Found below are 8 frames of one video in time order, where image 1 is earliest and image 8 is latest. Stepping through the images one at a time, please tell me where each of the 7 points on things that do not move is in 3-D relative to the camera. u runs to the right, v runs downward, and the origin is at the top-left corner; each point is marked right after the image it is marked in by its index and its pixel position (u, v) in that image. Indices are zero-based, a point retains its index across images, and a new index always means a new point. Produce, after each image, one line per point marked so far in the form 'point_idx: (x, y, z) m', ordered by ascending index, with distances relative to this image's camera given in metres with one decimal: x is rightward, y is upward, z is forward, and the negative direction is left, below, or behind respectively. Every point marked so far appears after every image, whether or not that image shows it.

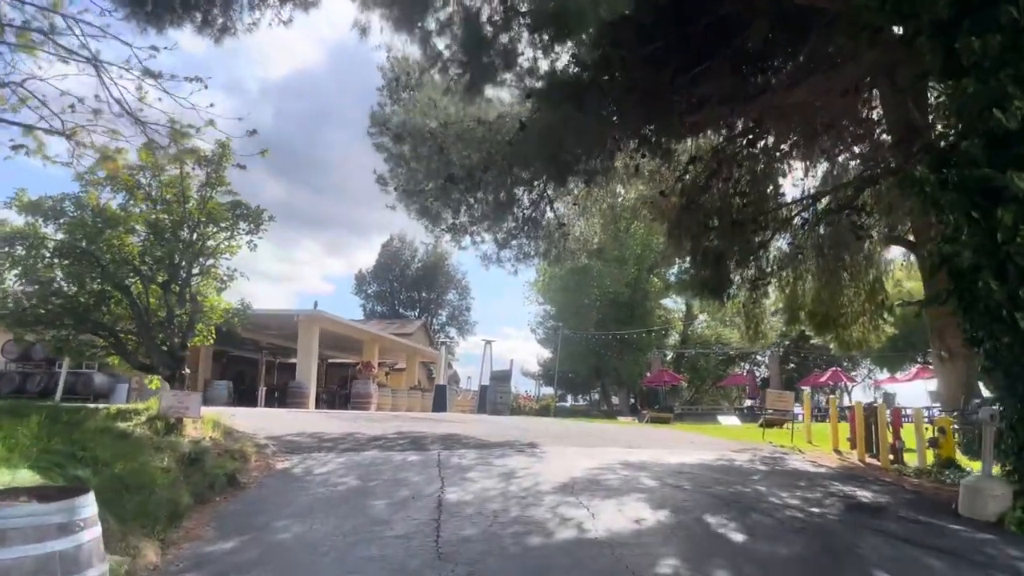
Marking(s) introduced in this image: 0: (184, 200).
0: (-4.1, +1.1, +10.3) m
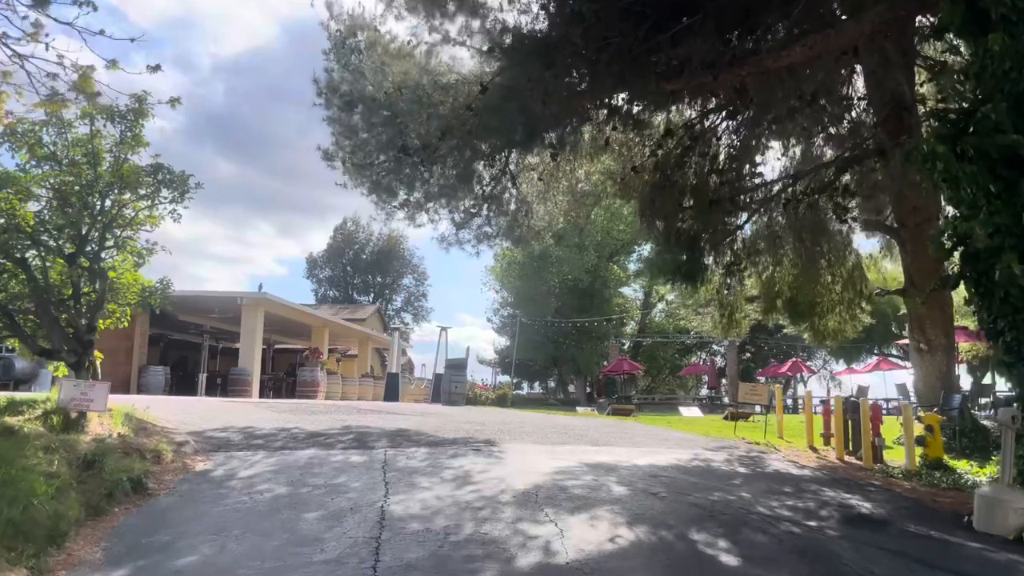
0: (-4.6, +1.4, +9.0) m
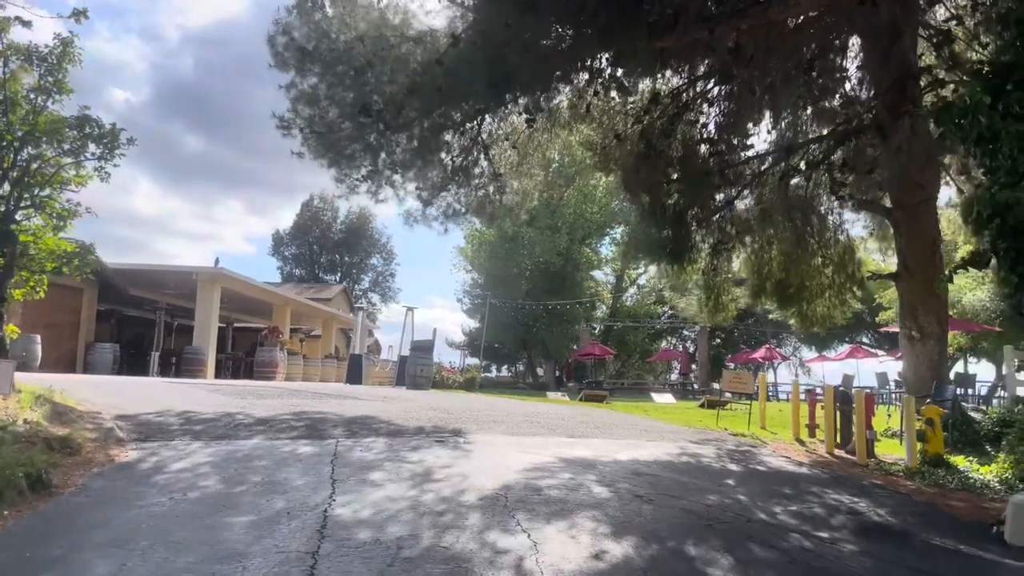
0: (-4.9, +1.7, +7.9) m
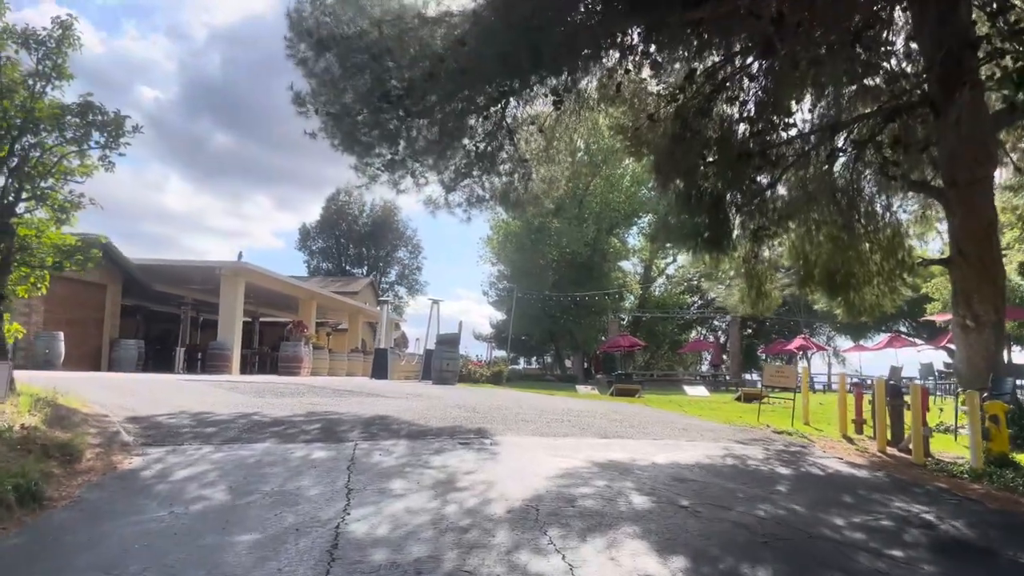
0: (-4.6, +1.7, +7.4) m
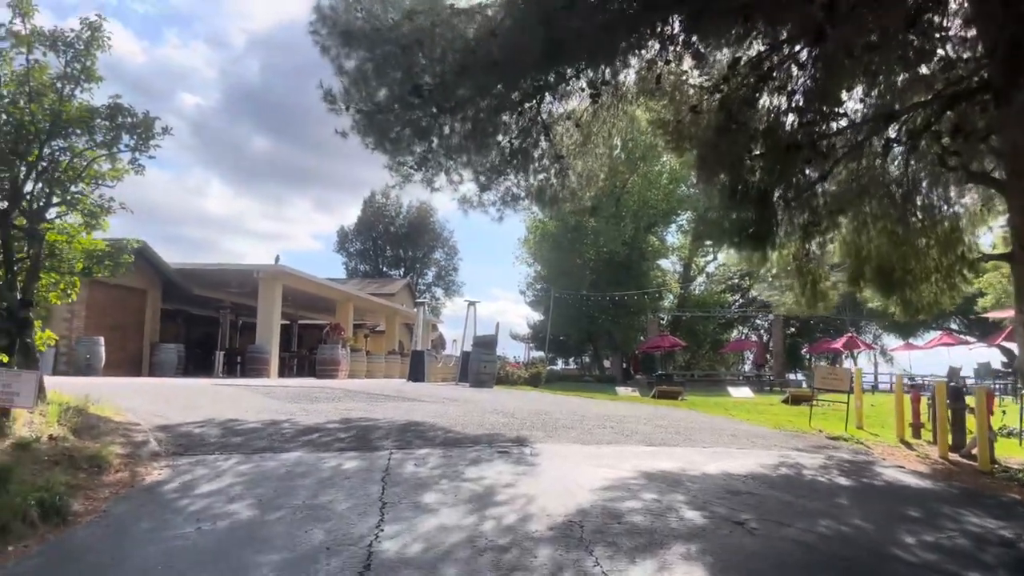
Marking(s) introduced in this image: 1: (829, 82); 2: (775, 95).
0: (-4.3, +1.7, +7.3) m
1: (+3.6, +2.4, +9.1) m
2: (+3.2, +2.3, +9.5) m
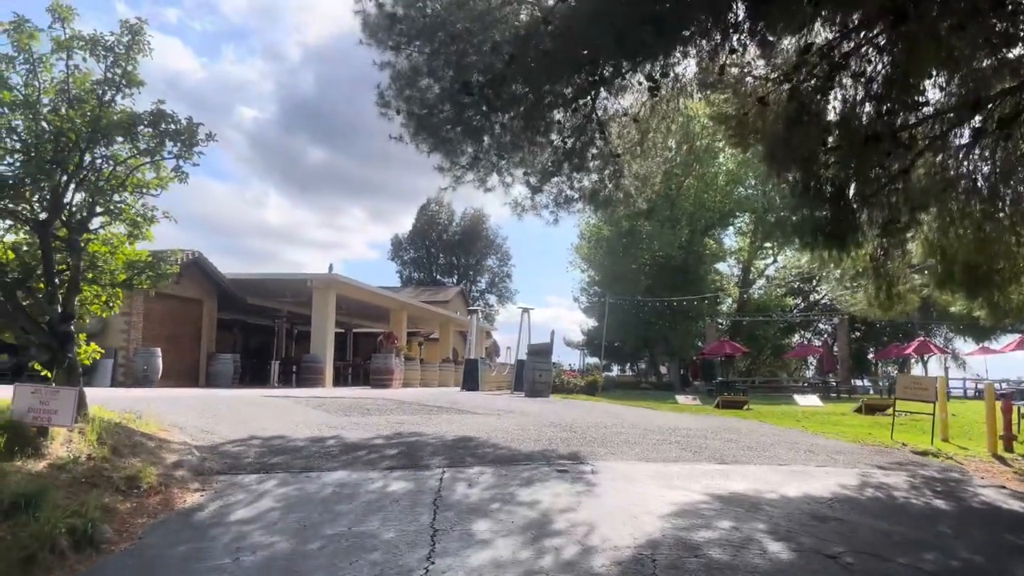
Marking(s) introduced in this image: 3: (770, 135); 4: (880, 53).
0: (-3.8, +1.6, +7.1) m
1: (+4.2, +2.4, +8.4) m
2: (+3.8, +2.3, +8.9) m
3: (+2.9, +1.7, +9.1) m
4: (+4.0, +2.5, +8.6) m
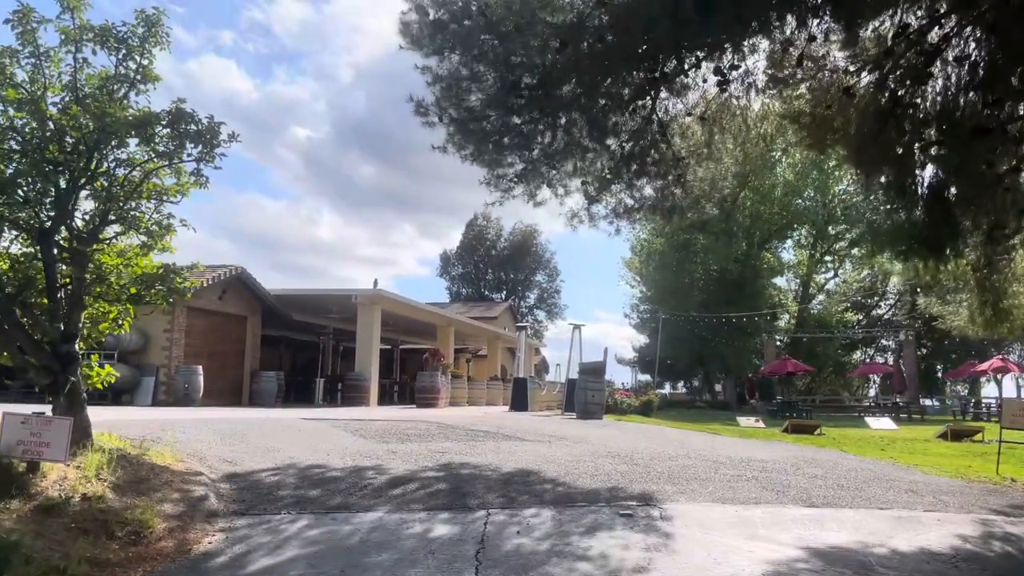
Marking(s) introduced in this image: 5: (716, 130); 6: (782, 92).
0: (-3.4, +1.5, +6.5) m
1: (+4.7, +2.3, +7.3) m
2: (+4.3, +2.1, +7.8) m
3: (+3.5, +1.6, +8.1) m
4: (+4.5, +2.3, +7.6) m
5: (+2.3, +1.7, +8.8) m
6: (+2.9, +2.1, +8.5) m
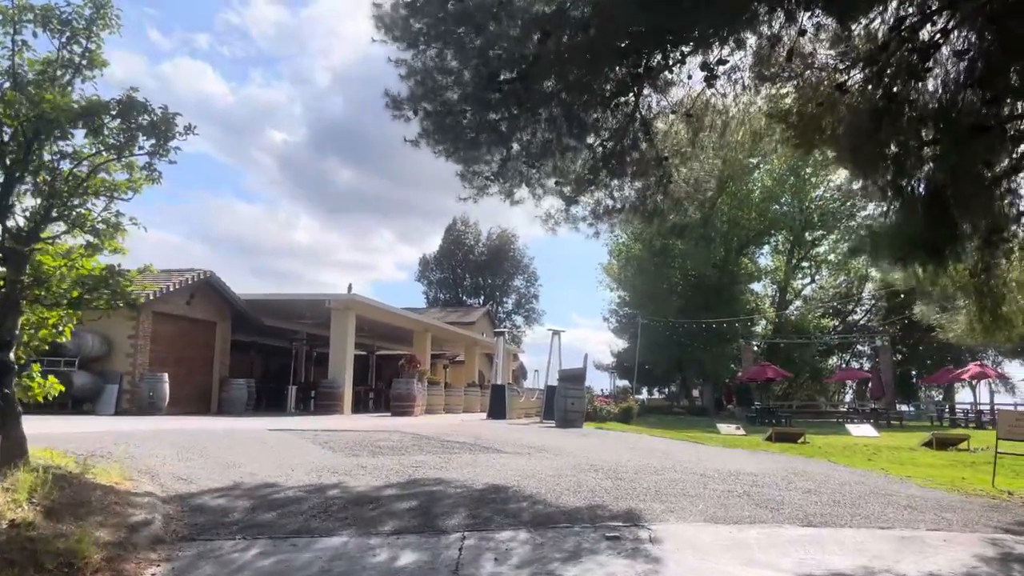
0: (-3.6, +1.4, +5.9) m
1: (+4.5, +2.2, +6.9) m
2: (+4.1, +2.1, +7.4) m
3: (+3.2, +1.5, +7.7) m
4: (+4.3, +2.3, +7.2) m
5: (+2.0, +1.7, +8.4) m
6: (+2.7, +2.1, +8.1) m
